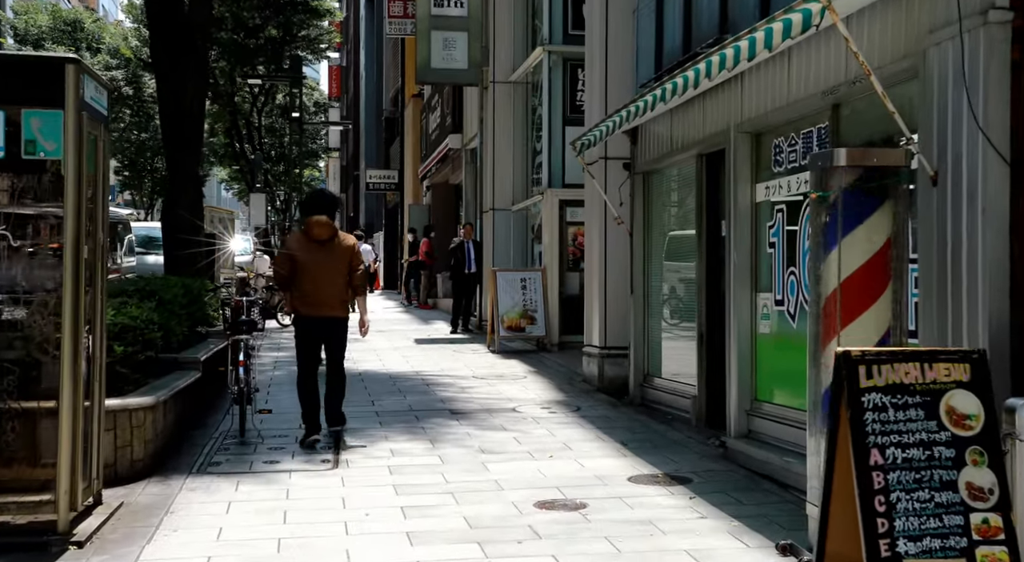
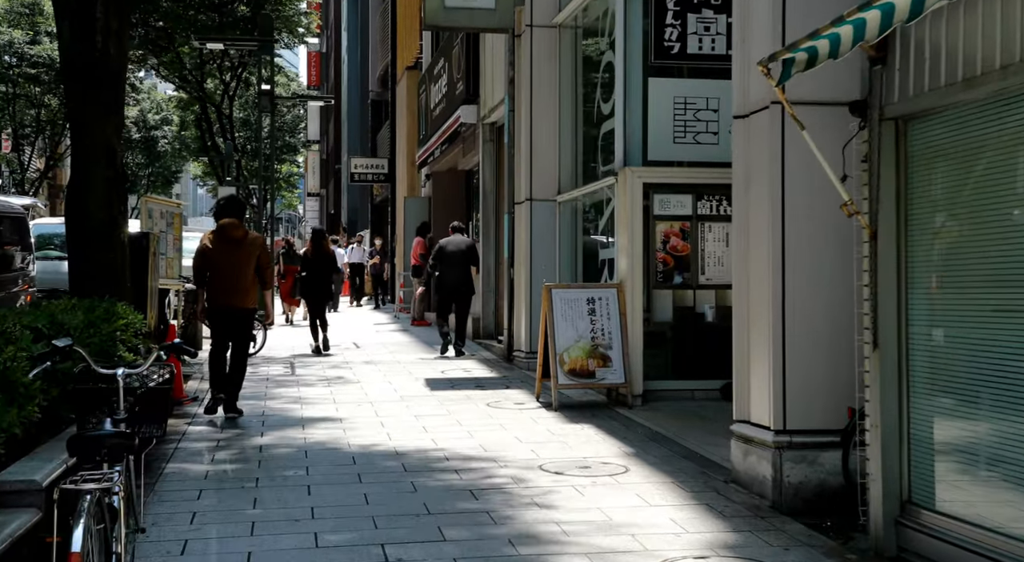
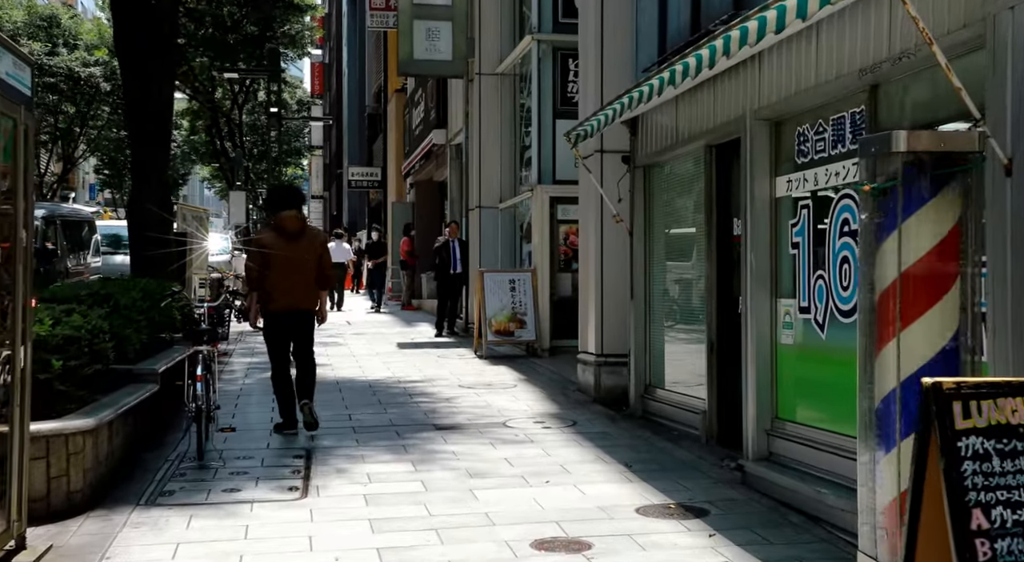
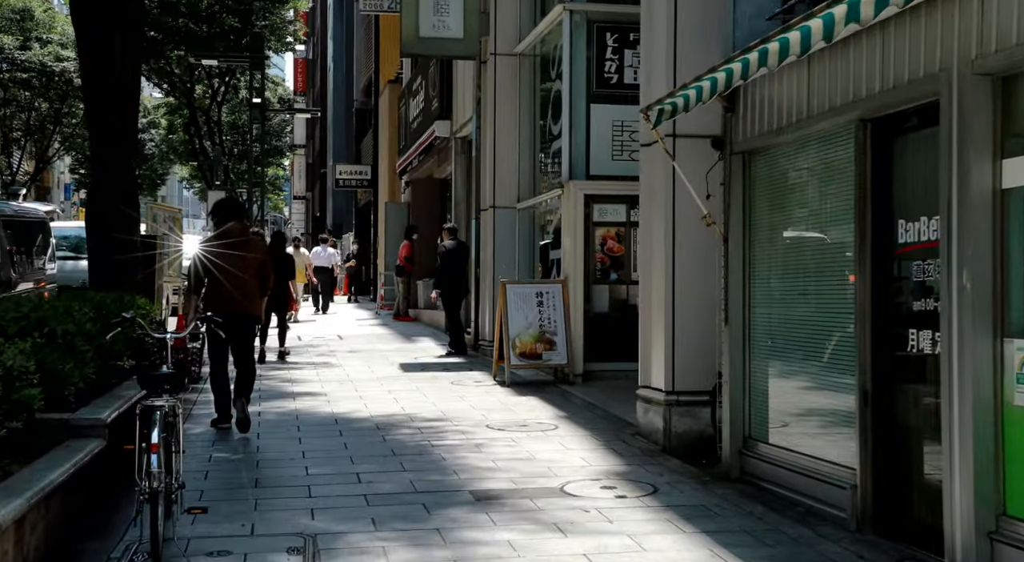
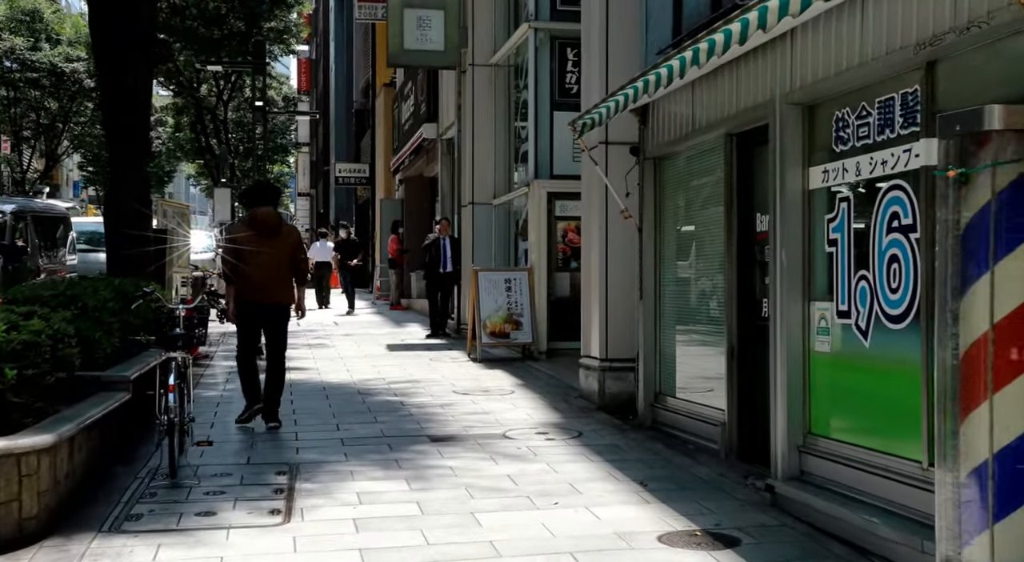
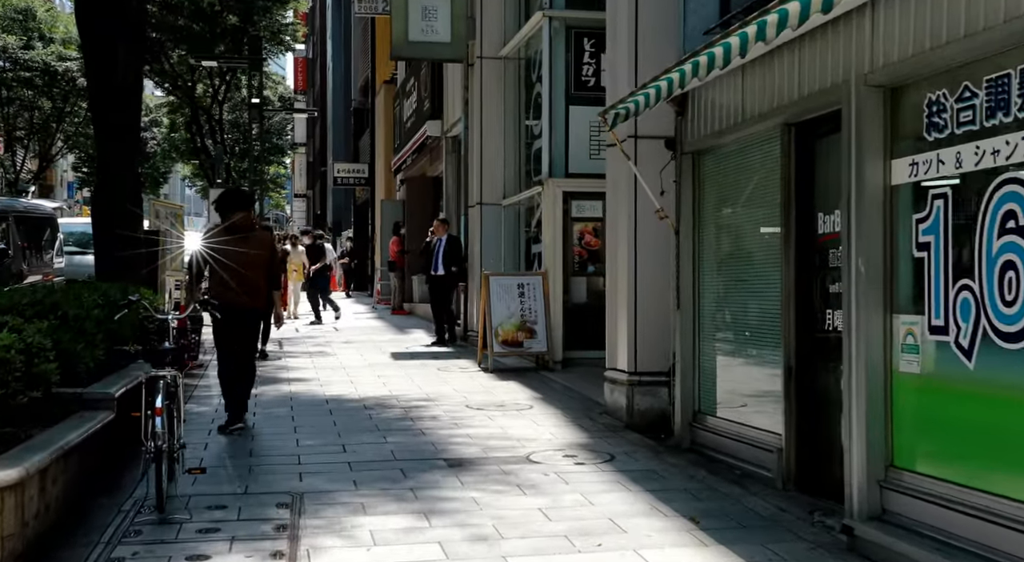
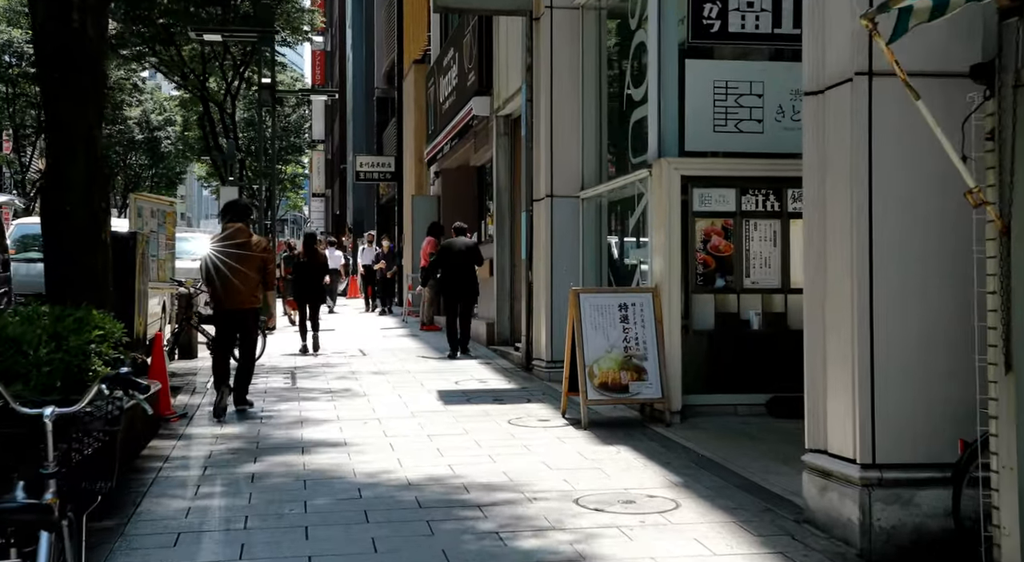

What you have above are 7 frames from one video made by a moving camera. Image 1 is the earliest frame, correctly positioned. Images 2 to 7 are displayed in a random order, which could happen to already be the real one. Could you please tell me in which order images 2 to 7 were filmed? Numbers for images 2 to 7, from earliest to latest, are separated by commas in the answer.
3, 5, 6, 4, 2, 7
